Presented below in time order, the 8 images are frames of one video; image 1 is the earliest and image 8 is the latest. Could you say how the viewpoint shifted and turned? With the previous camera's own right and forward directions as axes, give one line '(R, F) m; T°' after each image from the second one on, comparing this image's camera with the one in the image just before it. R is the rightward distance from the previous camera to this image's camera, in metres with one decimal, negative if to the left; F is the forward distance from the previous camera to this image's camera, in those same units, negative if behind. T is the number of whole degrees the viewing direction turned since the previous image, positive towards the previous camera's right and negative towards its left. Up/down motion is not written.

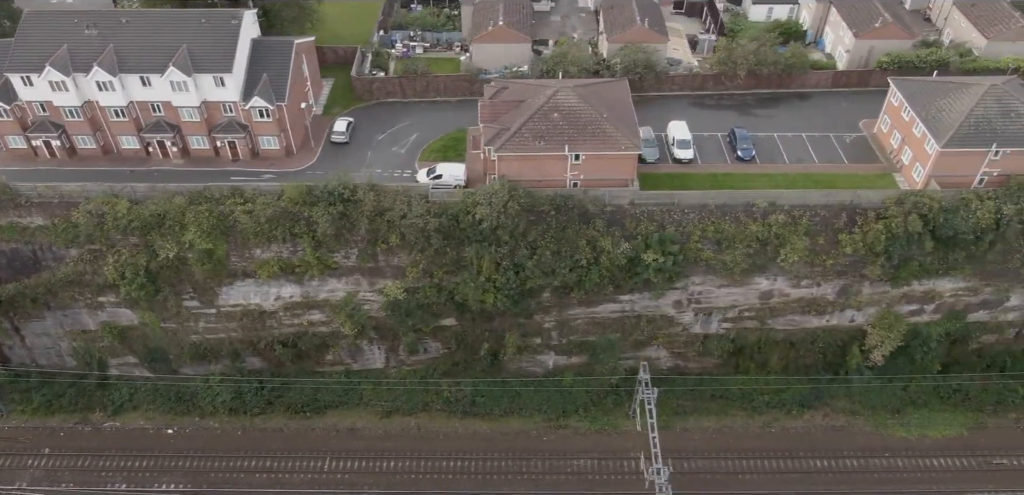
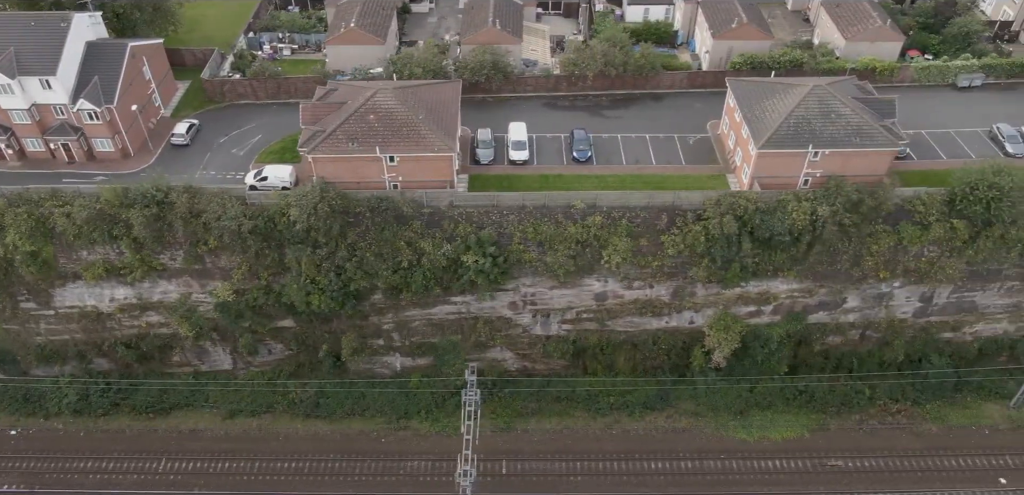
(+4.6, 0.0) m; -1°
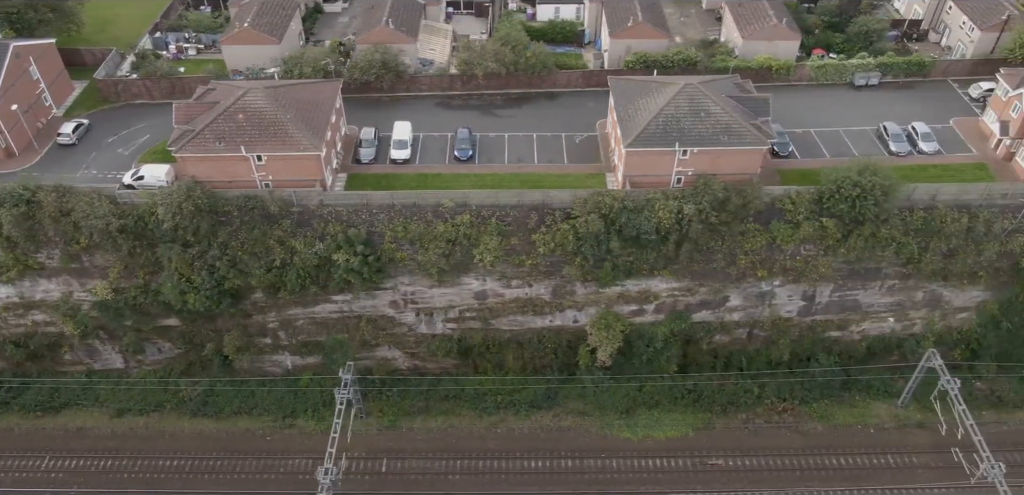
(+3.3, 0.0) m; -1°
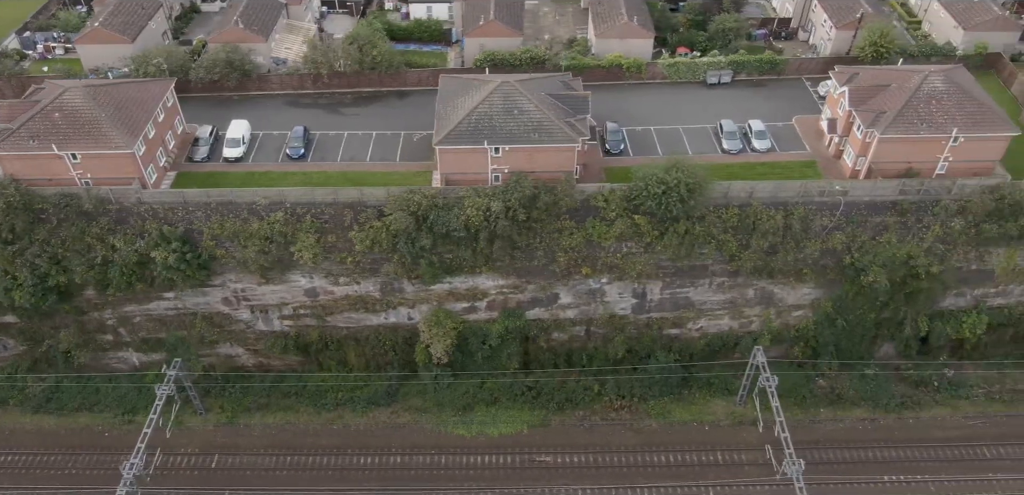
(+4.7, -0.1) m; -1°
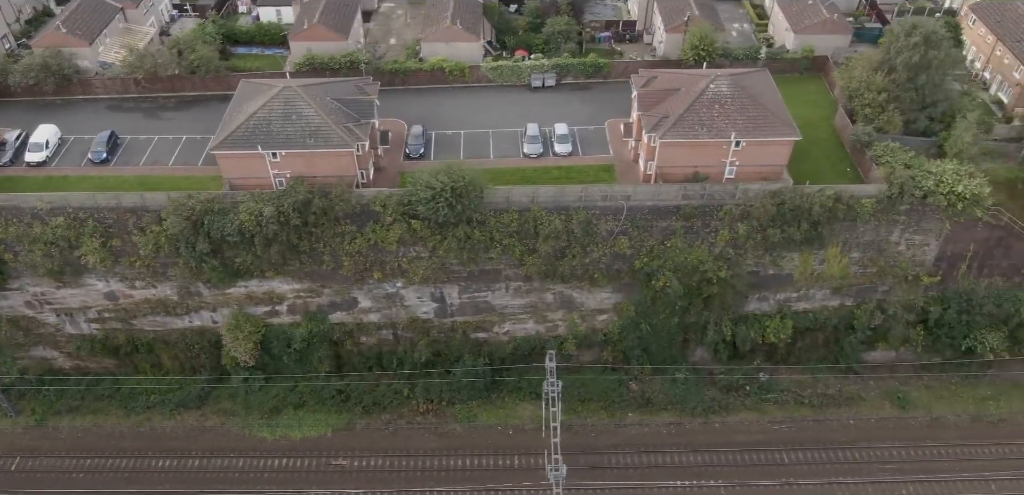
(+5.7, 0.0) m; -1°
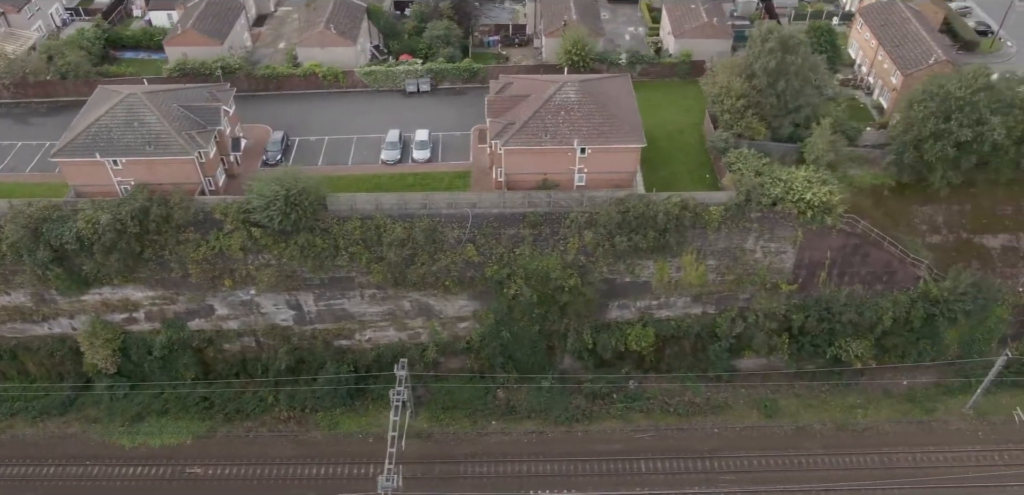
(+4.0, +0.3) m; -1°
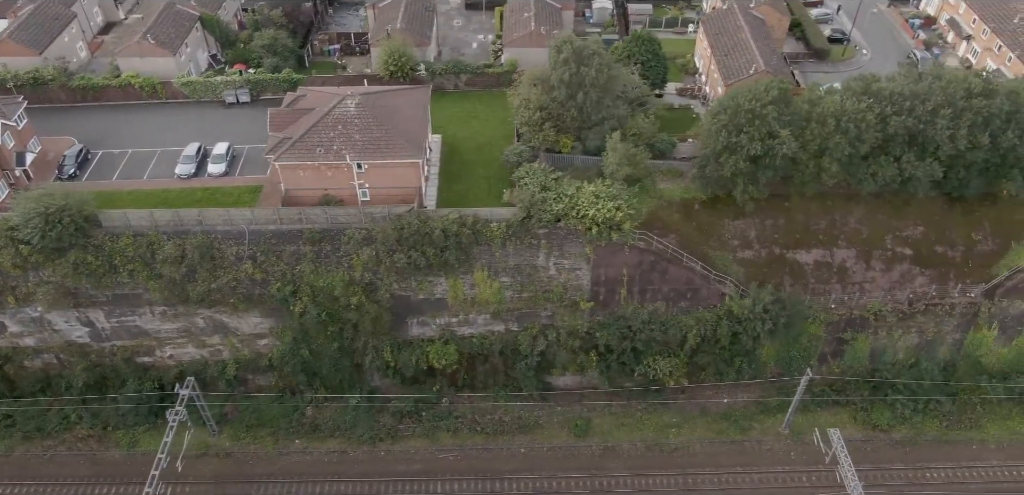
(+5.6, +0.8) m; -1°
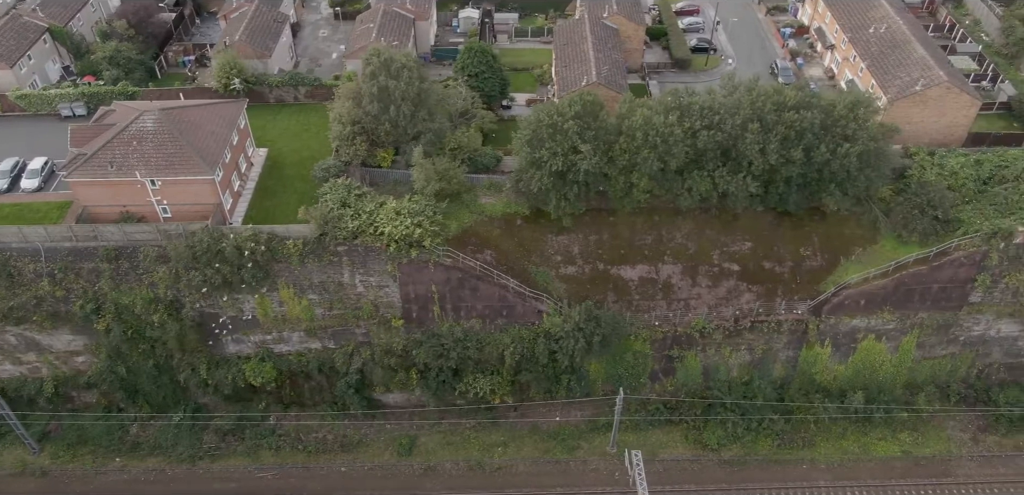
(+5.0, +0.6) m; -1°
